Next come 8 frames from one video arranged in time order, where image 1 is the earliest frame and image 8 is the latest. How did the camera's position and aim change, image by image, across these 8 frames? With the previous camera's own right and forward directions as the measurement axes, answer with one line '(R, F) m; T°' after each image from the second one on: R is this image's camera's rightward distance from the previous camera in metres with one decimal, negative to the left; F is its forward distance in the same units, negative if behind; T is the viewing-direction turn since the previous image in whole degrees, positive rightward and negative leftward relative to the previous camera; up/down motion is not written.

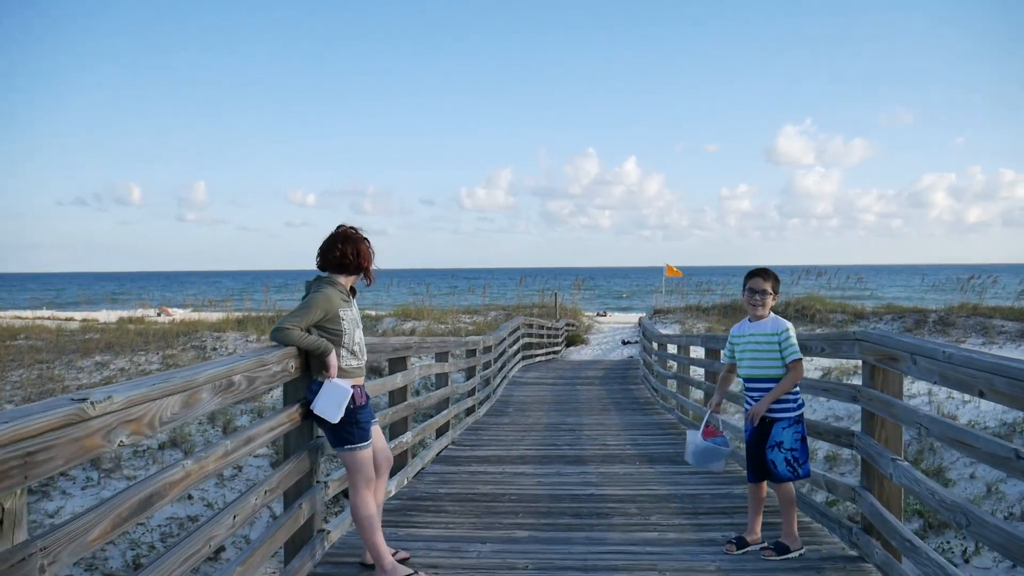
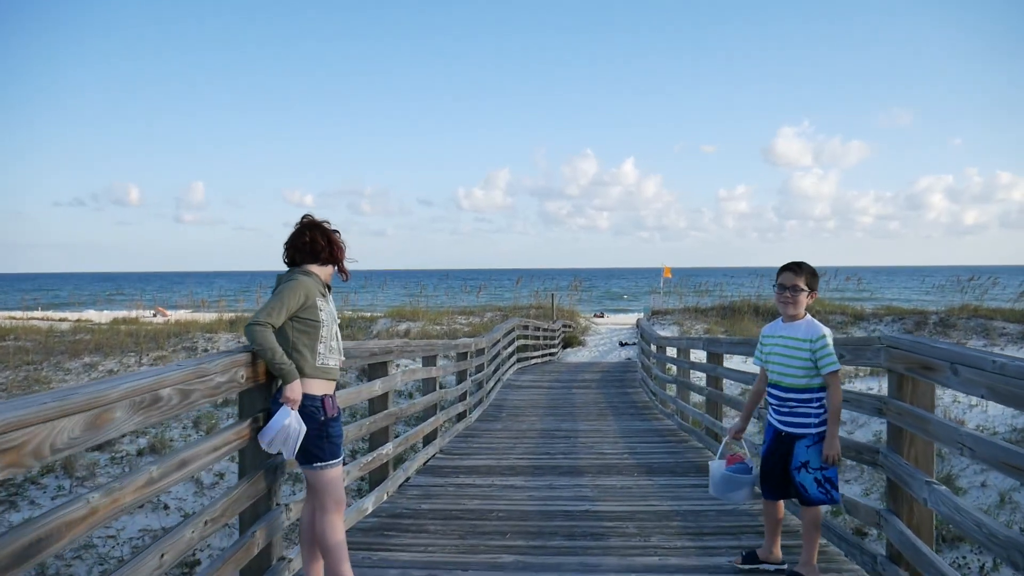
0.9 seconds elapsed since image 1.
(+0.1, +0.3) m; 0°
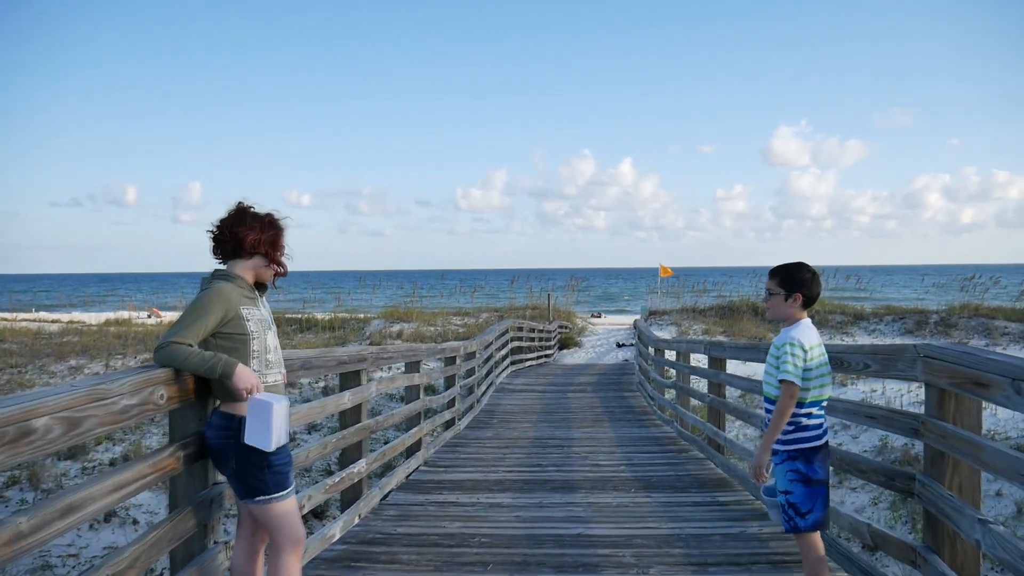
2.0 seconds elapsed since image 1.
(+0.1, +0.4) m; 0°
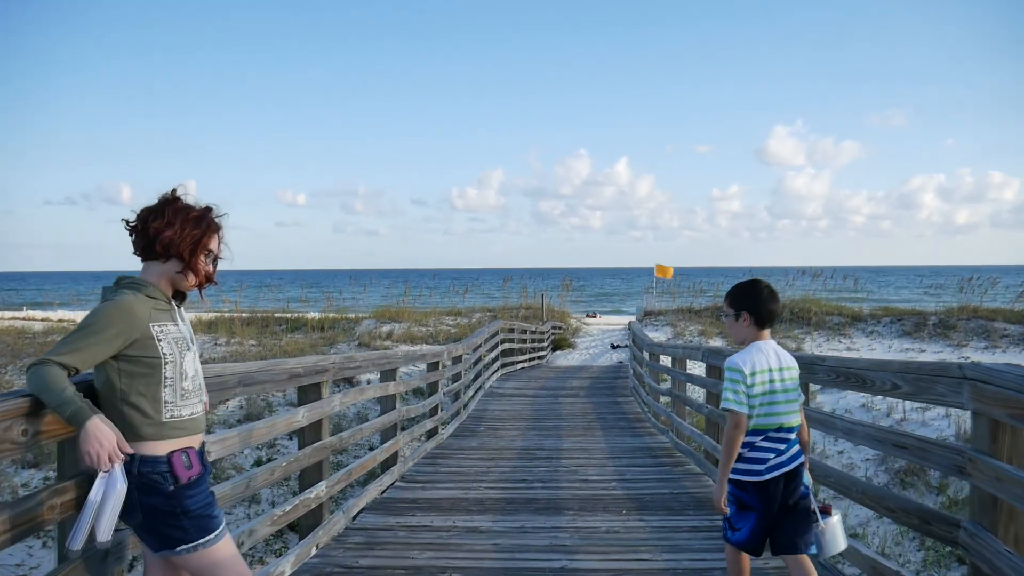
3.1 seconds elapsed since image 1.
(+0.1, +0.4) m; 0°
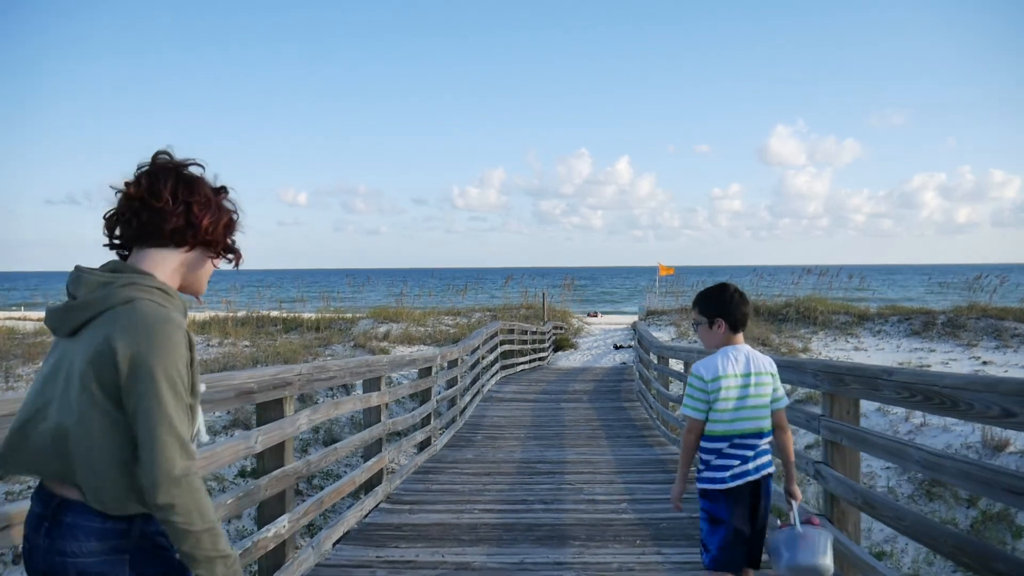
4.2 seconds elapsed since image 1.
(0.0, +0.5) m; 0°
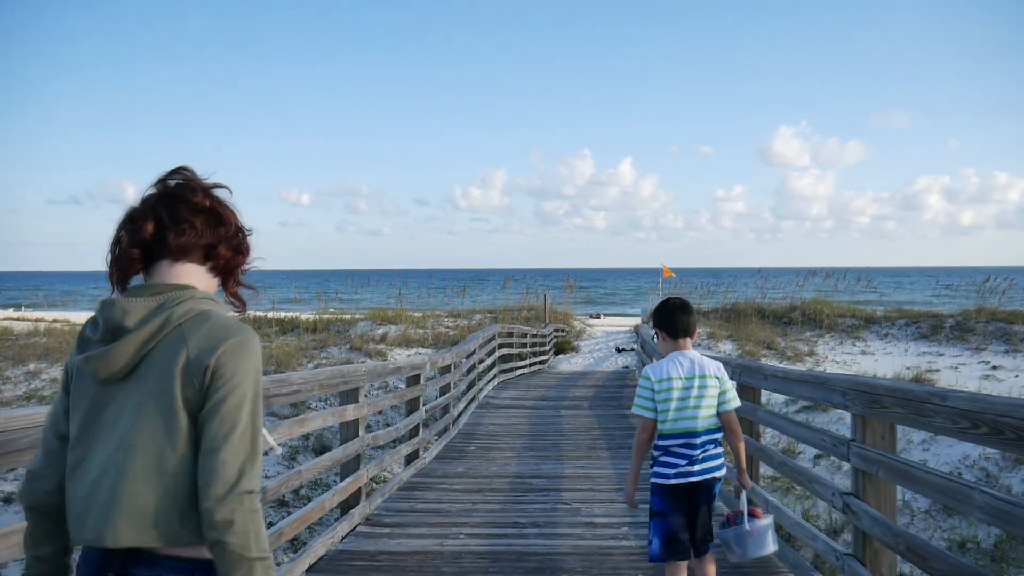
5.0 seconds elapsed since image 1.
(+0.1, +0.4) m; 0°
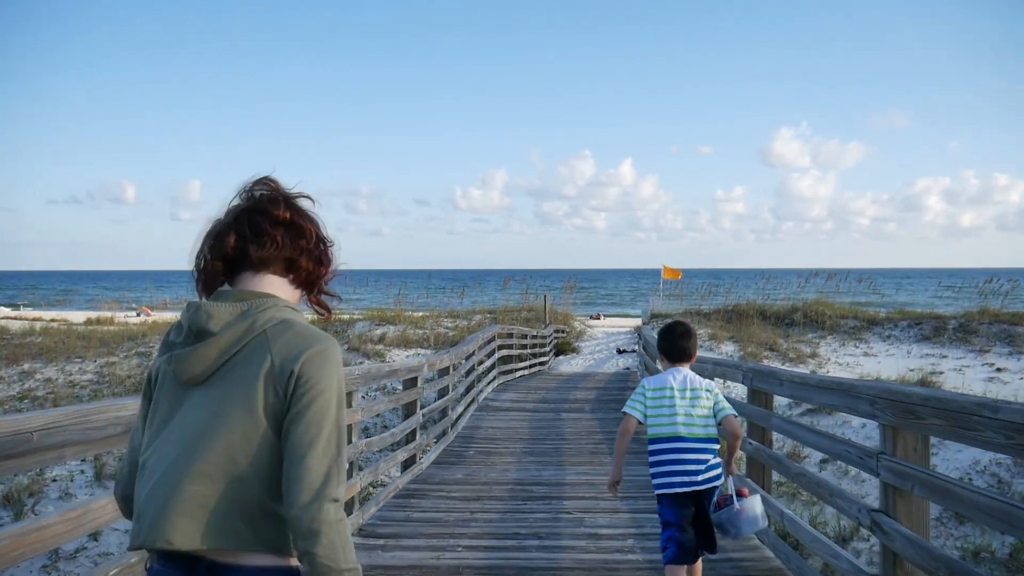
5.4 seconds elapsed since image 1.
(0.0, +0.2) m; 0°
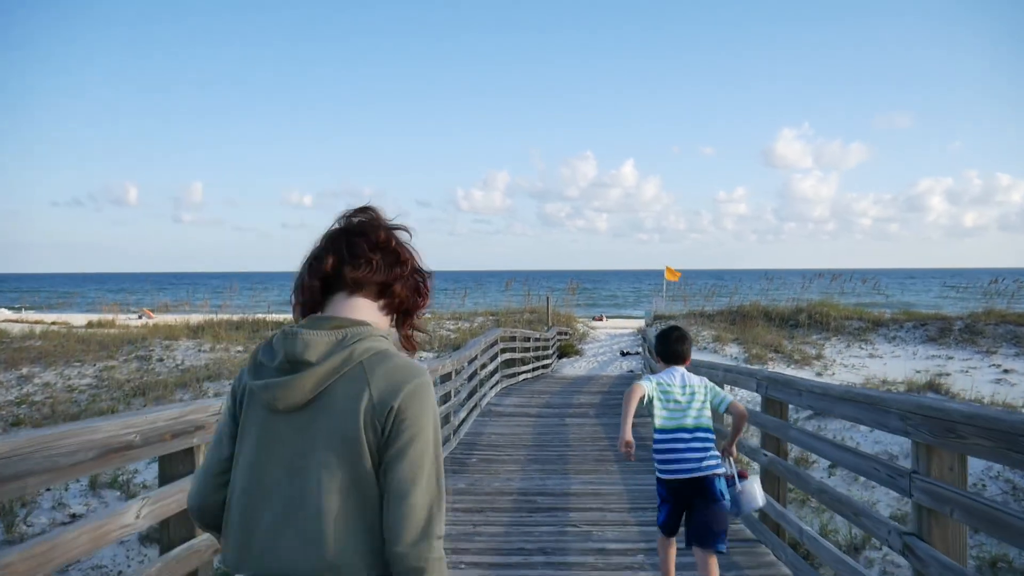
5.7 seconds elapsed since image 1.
(0.0, +0.2) m; 0°
